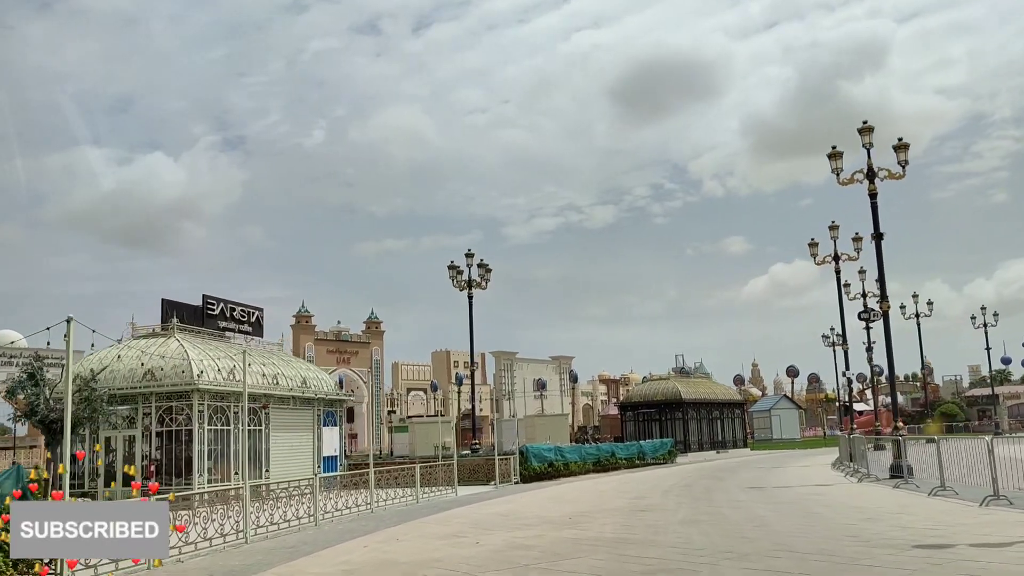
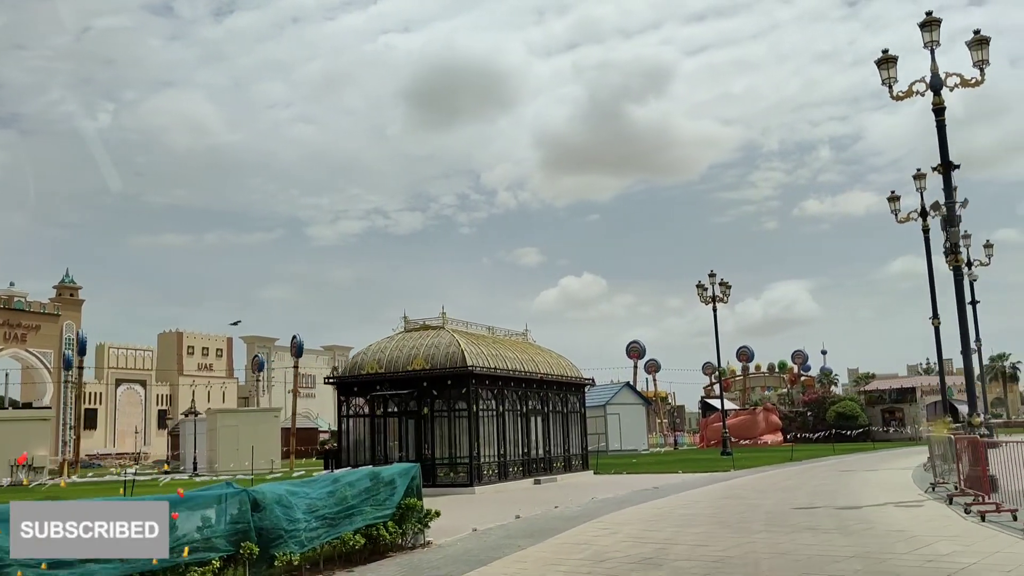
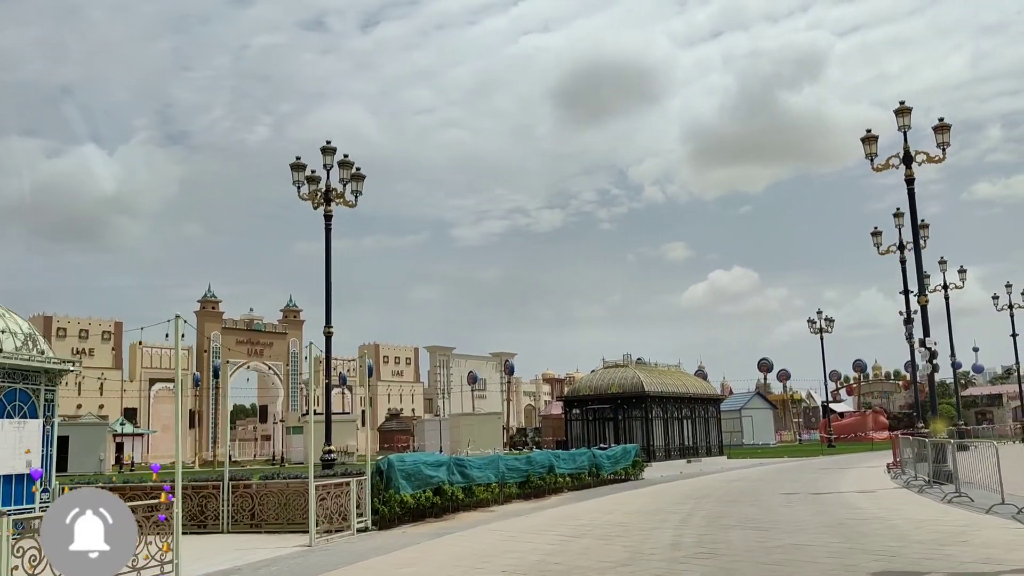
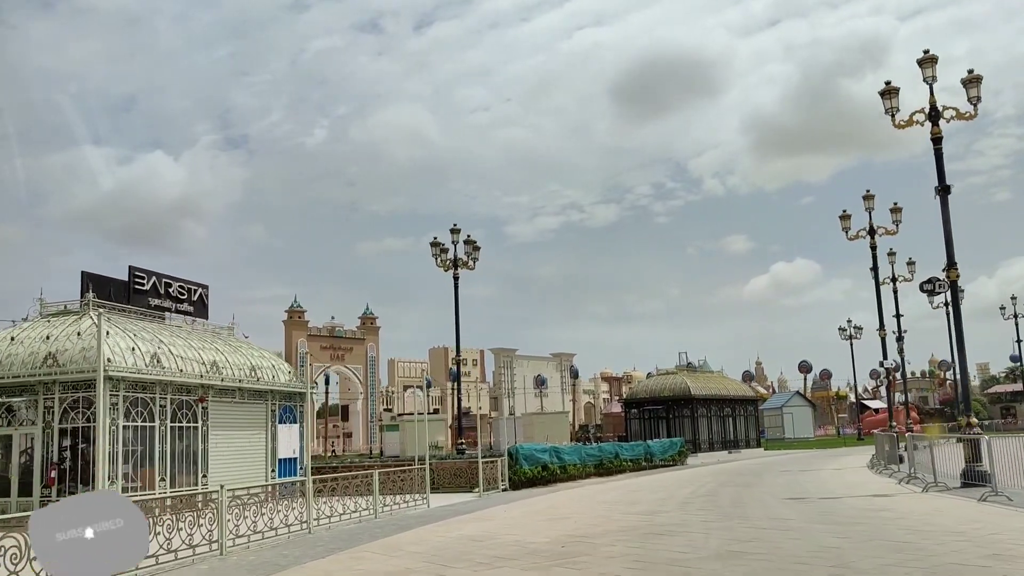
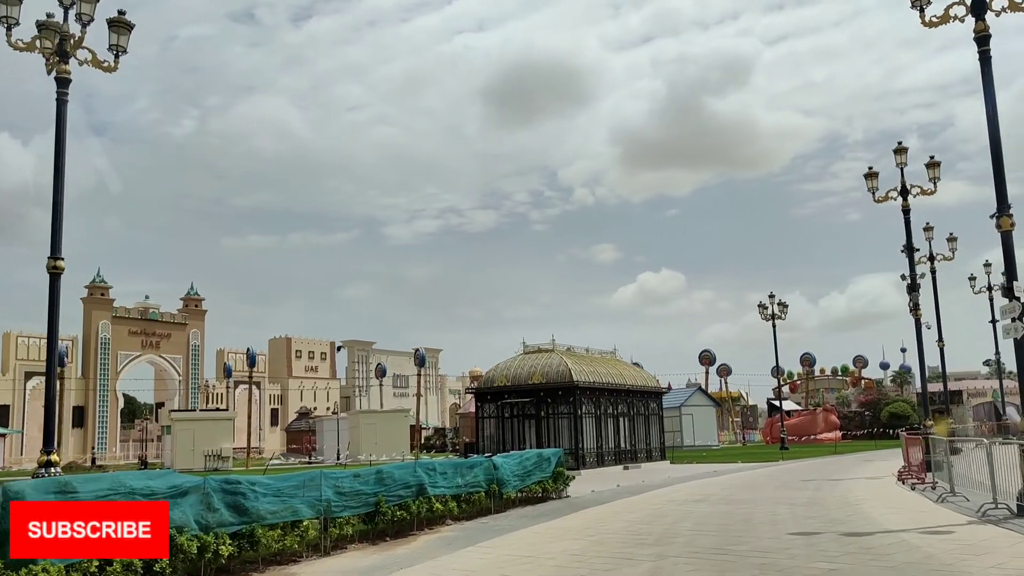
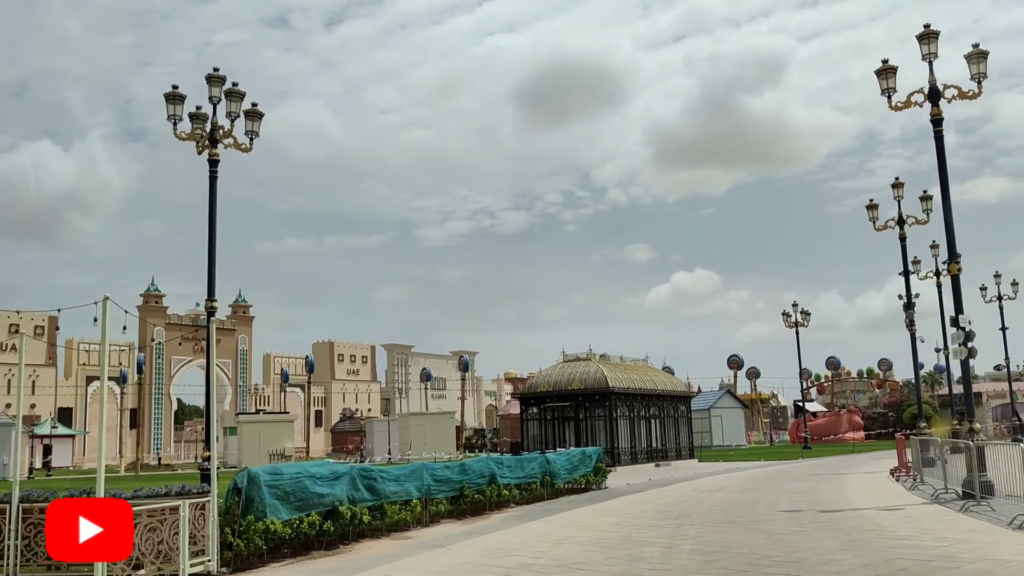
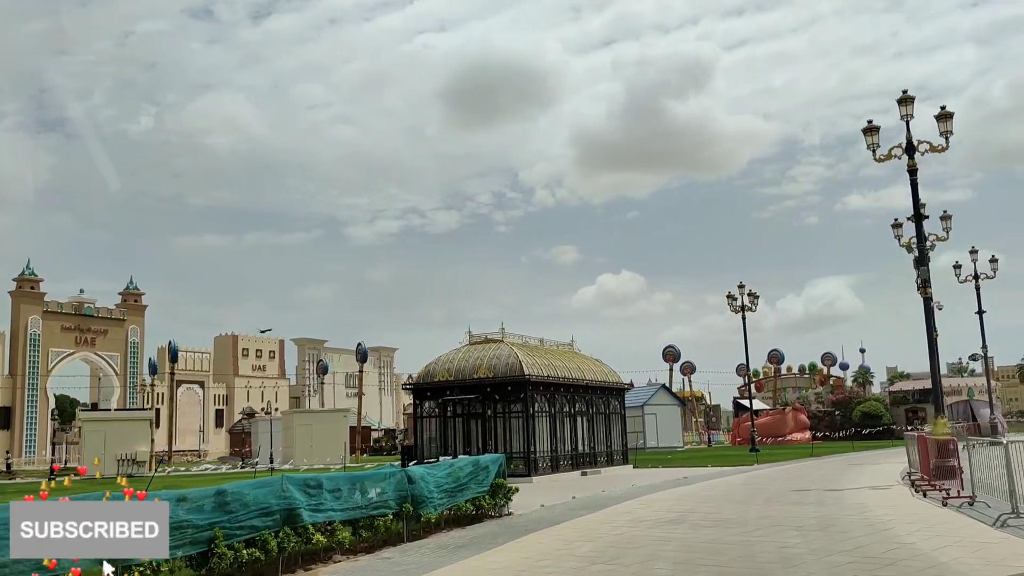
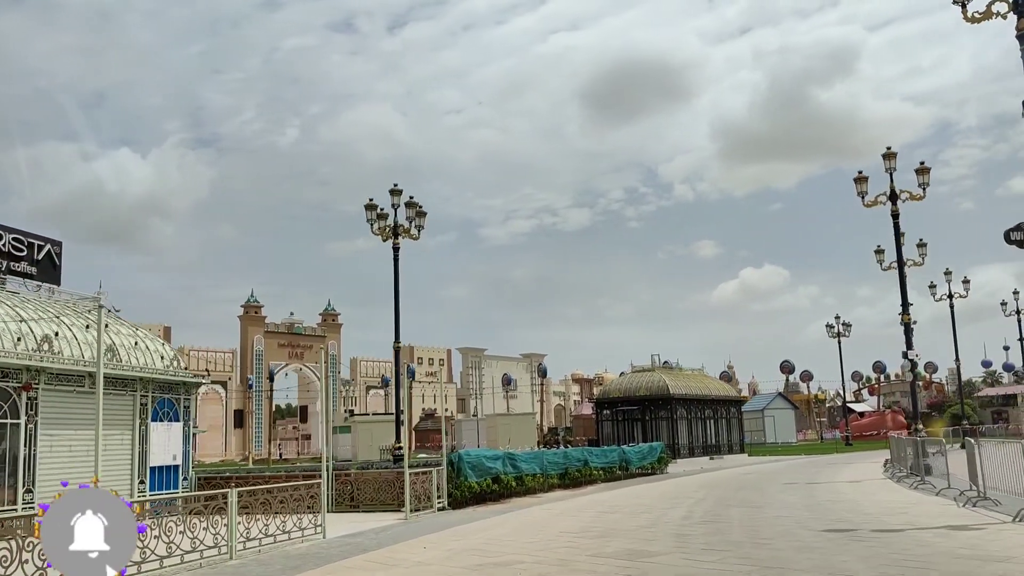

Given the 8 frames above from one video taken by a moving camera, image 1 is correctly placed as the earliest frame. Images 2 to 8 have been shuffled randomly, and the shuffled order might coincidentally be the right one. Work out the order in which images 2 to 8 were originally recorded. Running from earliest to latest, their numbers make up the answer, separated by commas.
4, 8, 3, 6, 5, 7, 2
